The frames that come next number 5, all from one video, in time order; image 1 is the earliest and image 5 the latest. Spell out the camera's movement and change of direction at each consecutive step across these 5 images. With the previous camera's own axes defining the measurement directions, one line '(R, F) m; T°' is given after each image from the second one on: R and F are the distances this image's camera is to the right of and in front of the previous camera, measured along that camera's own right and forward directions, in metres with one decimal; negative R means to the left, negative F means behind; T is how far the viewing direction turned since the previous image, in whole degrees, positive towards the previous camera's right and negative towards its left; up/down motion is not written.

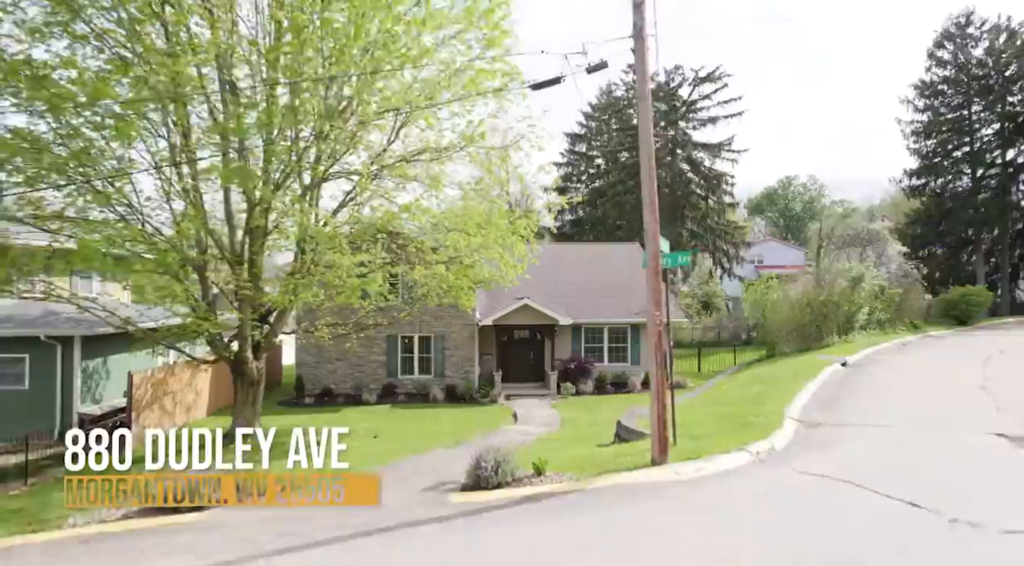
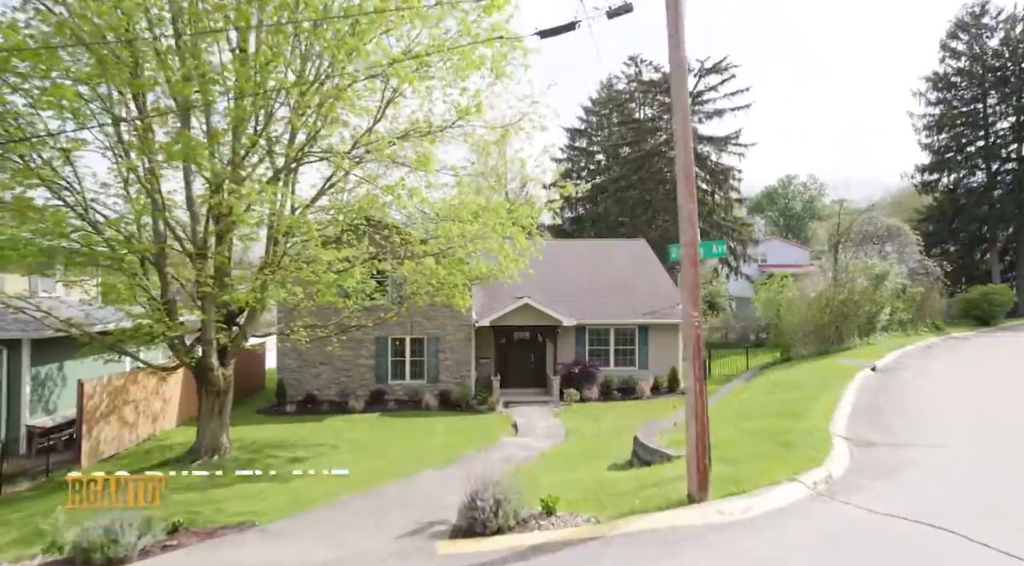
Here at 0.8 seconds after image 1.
(-0.1, +2.0) m; 0°
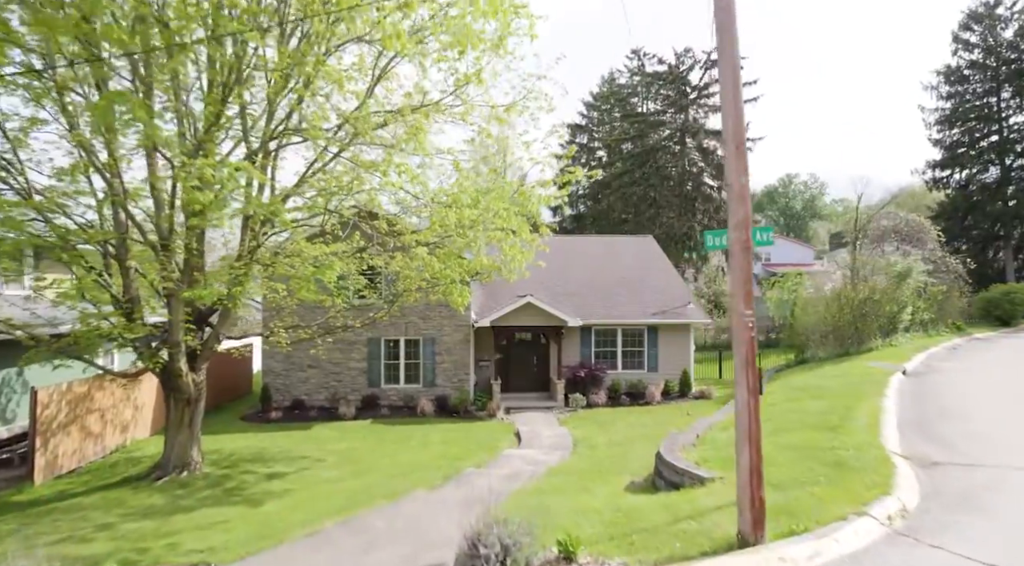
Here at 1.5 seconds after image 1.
(-0.1, +1.6) m; 0°
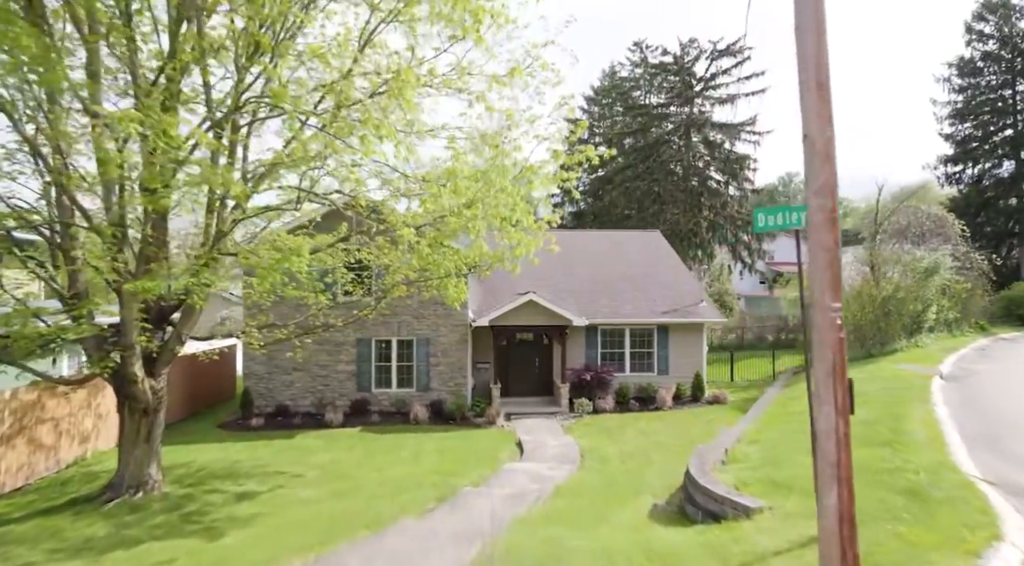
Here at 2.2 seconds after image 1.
(-0.1, +1.7) m; 0°
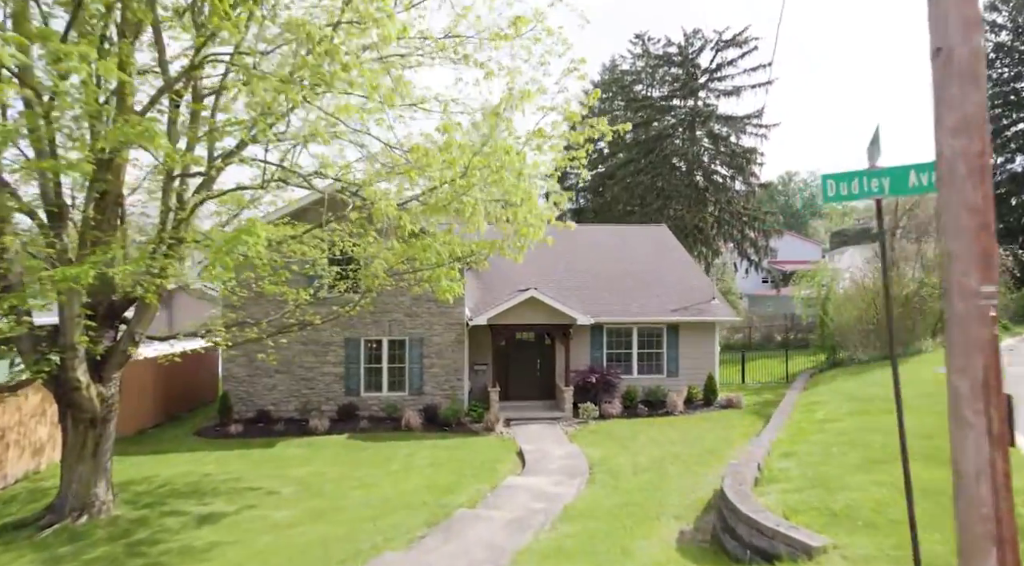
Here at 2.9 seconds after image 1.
(-0.1, +1.6) m; 0°
